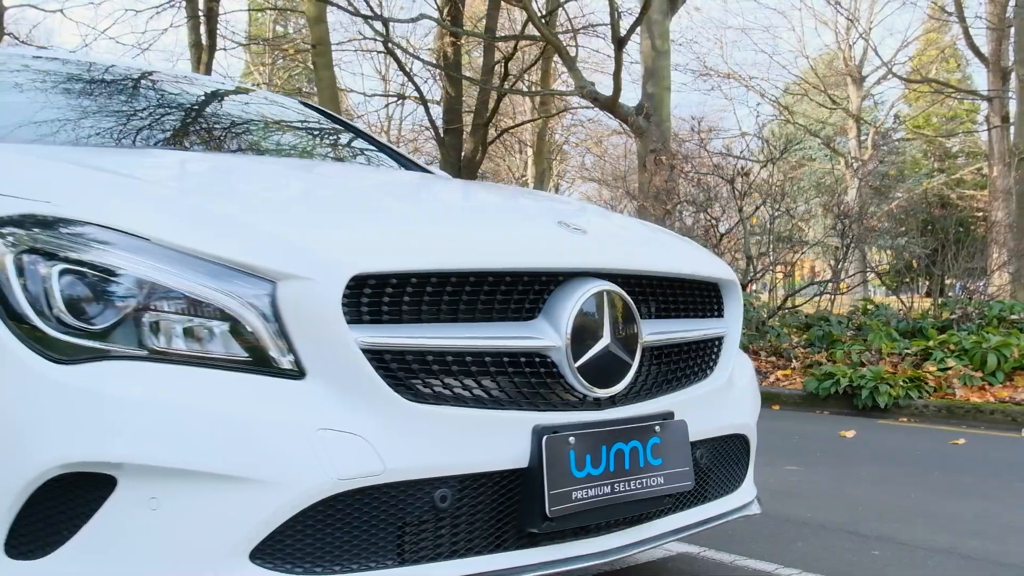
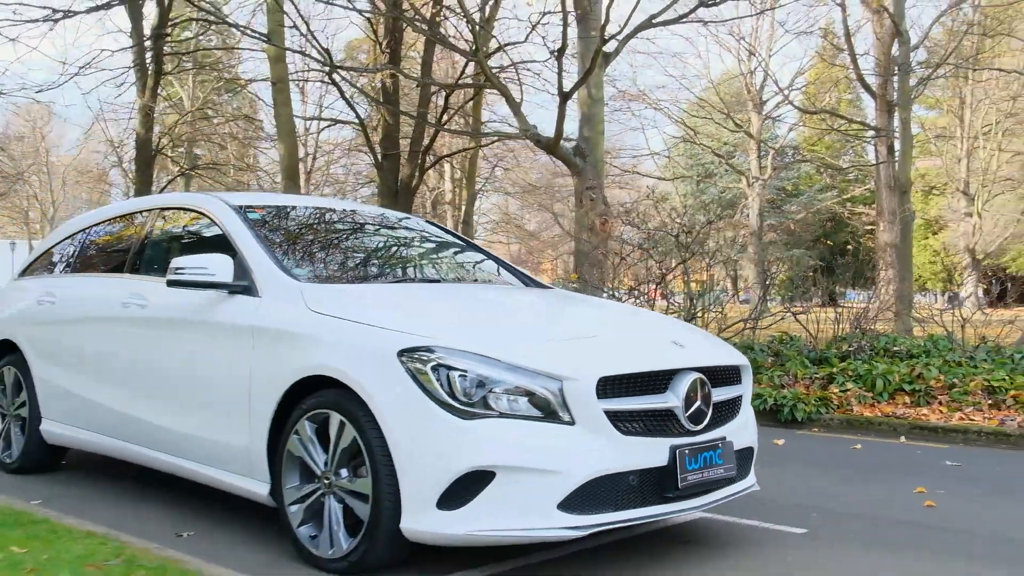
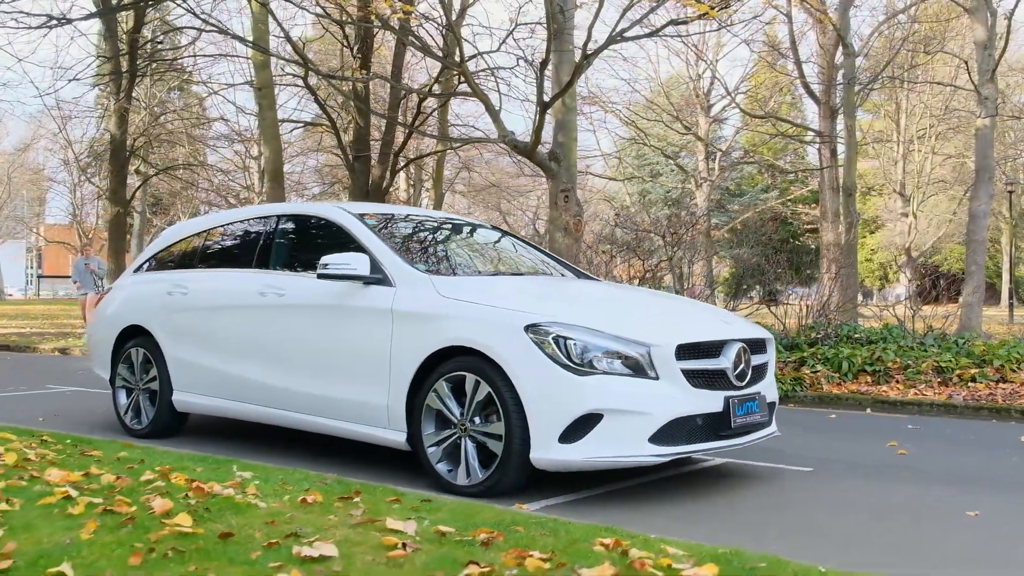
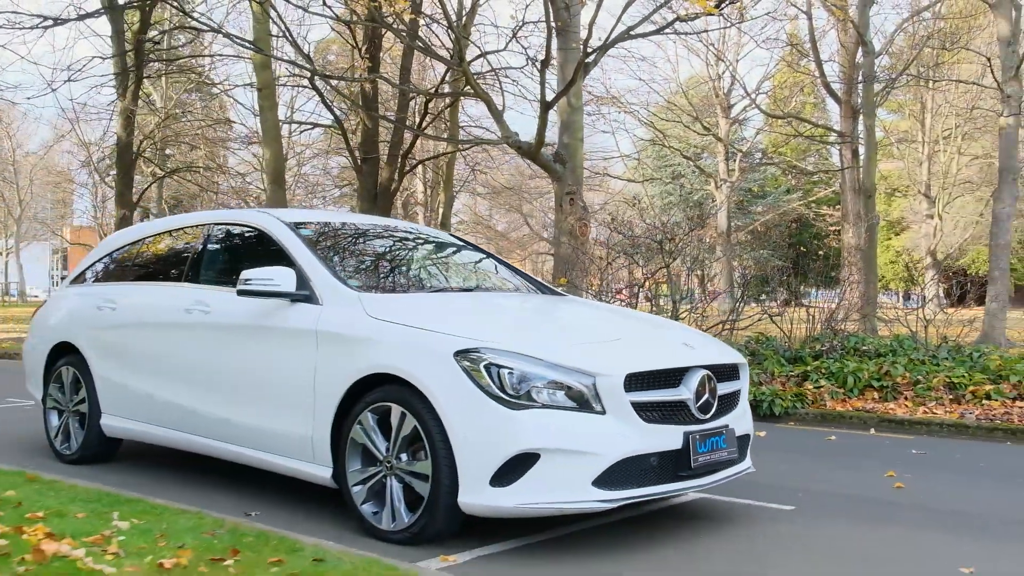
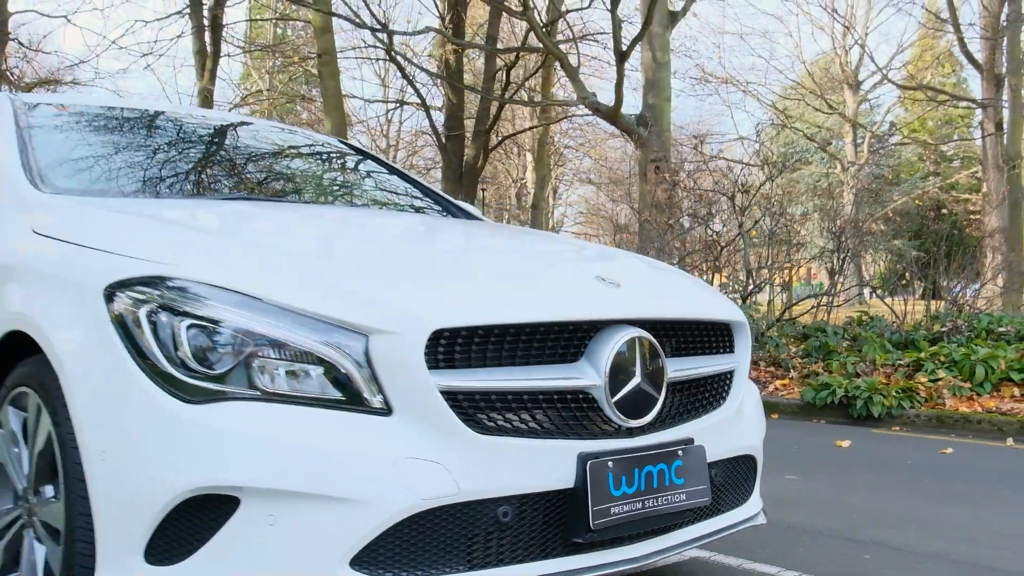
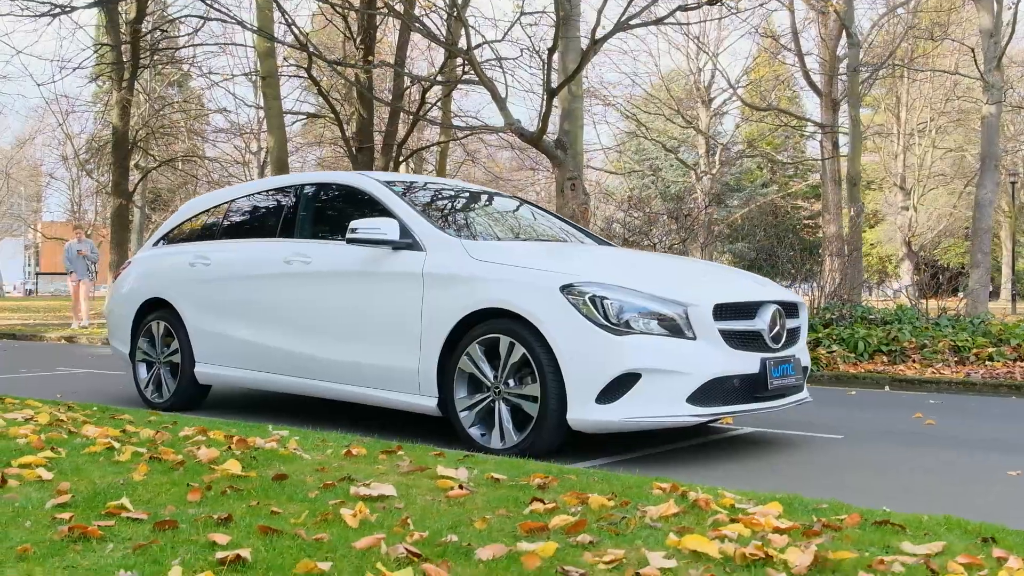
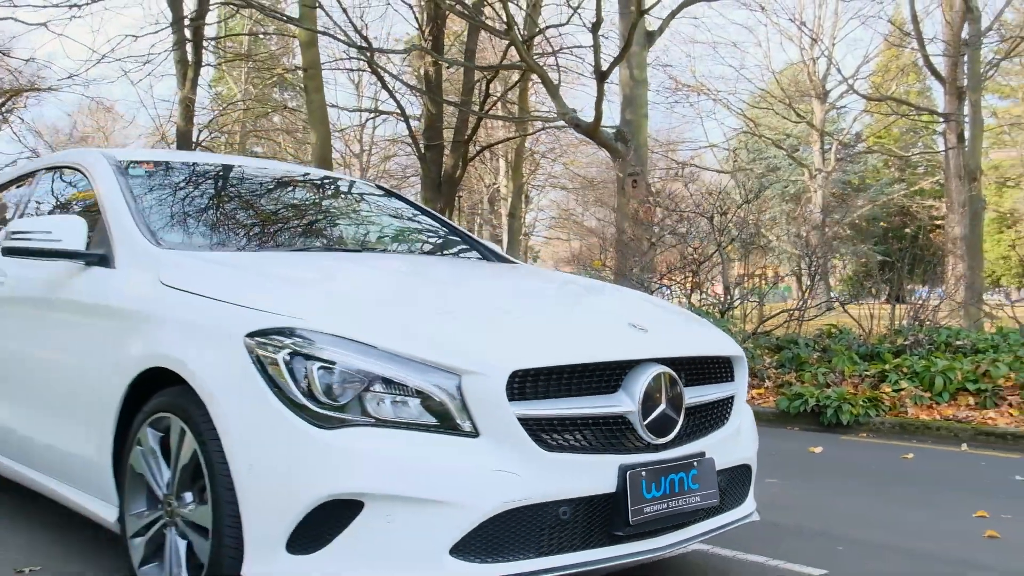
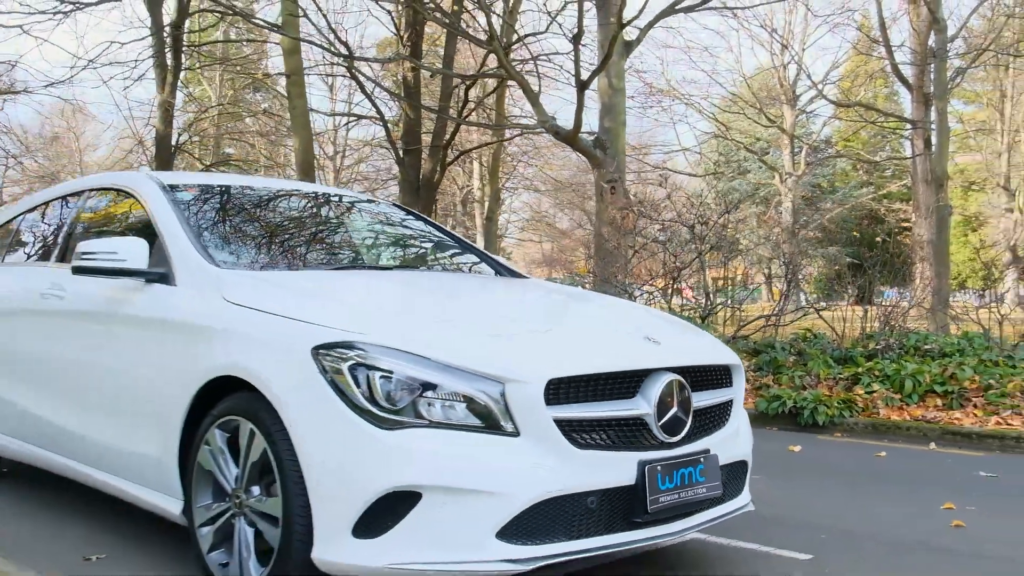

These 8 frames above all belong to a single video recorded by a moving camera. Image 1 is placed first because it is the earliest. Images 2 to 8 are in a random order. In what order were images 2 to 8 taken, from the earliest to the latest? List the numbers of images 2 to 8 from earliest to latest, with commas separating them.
5, 7, 8, 2, 4, 3, 6
